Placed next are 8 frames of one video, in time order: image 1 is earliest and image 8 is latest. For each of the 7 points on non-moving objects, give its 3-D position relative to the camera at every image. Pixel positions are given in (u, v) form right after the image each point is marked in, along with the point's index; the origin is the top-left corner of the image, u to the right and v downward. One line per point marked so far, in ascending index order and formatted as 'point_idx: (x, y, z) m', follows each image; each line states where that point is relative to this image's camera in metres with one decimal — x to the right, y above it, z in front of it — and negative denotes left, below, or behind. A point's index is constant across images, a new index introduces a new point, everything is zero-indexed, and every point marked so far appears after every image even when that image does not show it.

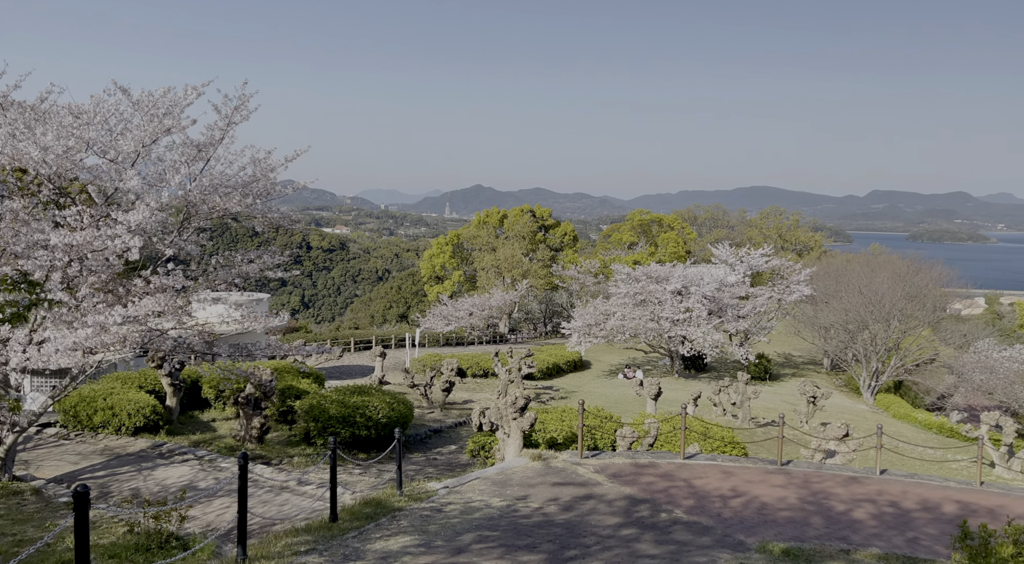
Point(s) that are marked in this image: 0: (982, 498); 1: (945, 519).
0: (+6.0, -2.8, +10.3) m
1: (+4.9, -2.7, +9.1) m
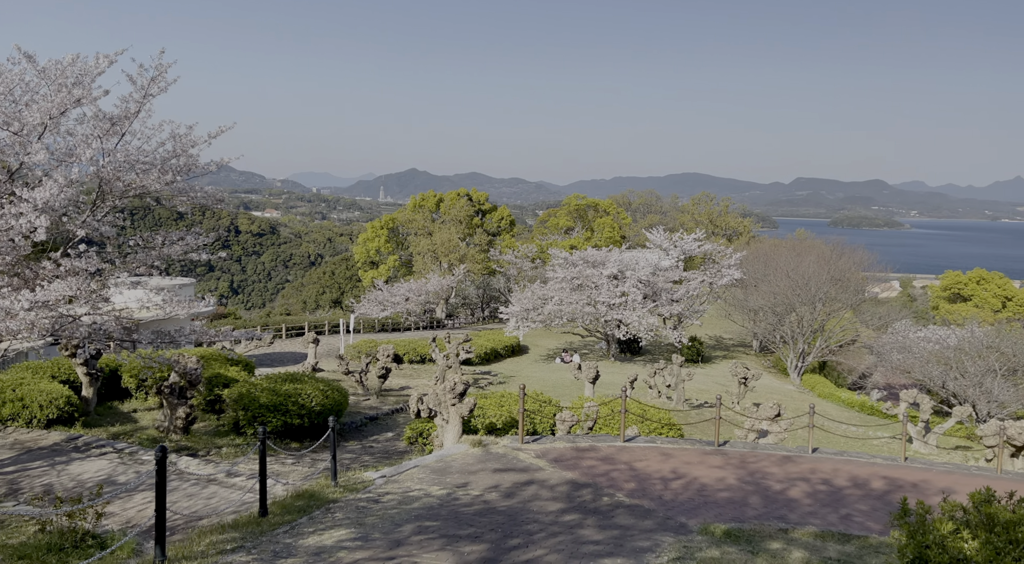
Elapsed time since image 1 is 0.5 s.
0: (+5.2, -2.5, +10.6) m
1: (+4.2, -2.5, +9.3) m
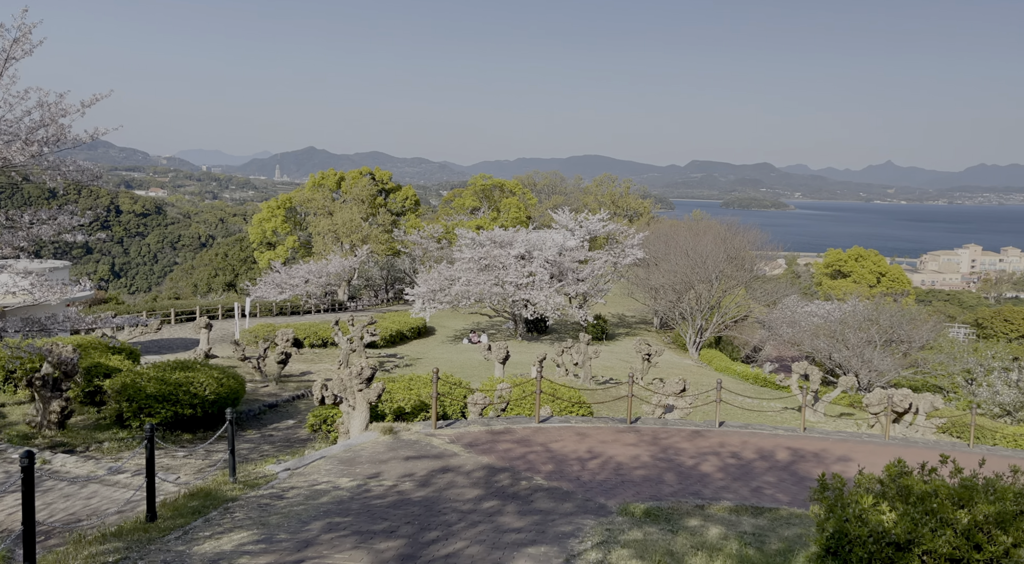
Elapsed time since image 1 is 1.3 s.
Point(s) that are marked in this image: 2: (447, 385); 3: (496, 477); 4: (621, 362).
0: (+4.0, -2.2, +10.9) m
1: (+3.2, -2.2, +9.5) m
2: (-0.9, -1.4, +11.0) m
3: (-0.1, -1.9, +7.7) m
4: (+2.6, -1.9, +18.8) m
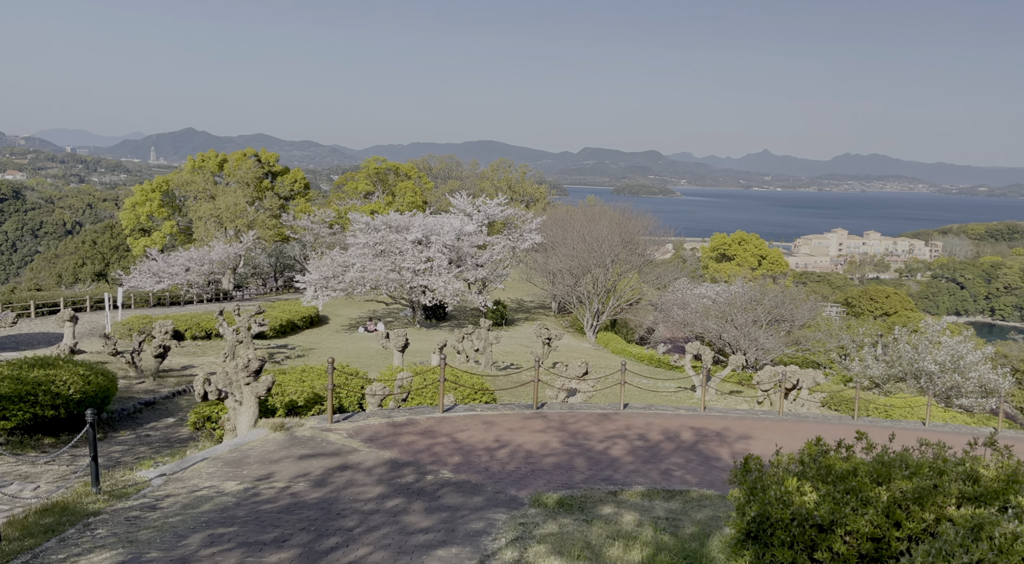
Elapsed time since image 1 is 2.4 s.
0: (+2.7, -1.9, +10.9) m
1: (+2.1, -1.9, +9.4) m
2: (-2.2, -1.2, +10.4) m
3: (-1.0, -1.7, +7.2) m
4: (+0.2, -1.5, +18.6) m
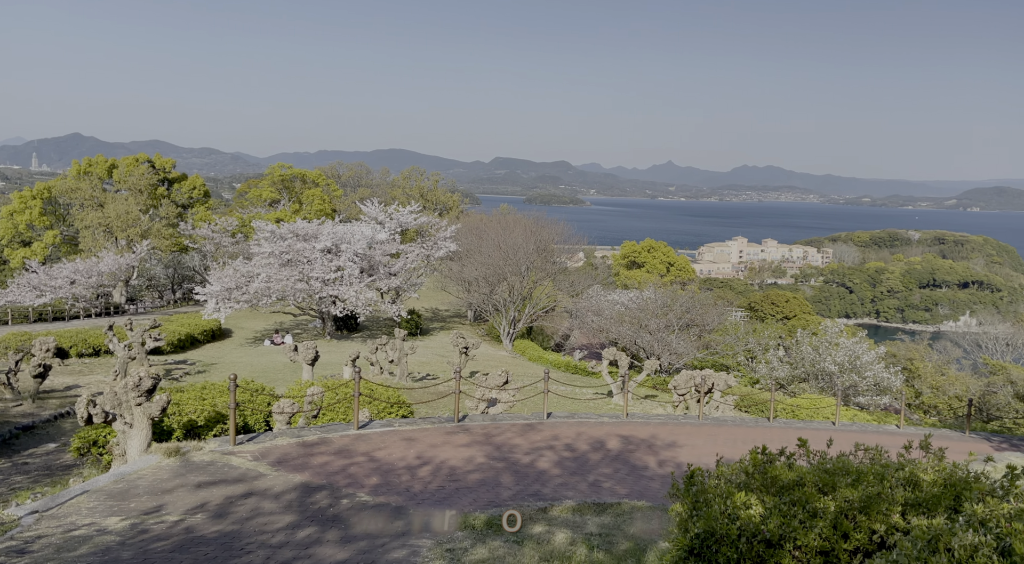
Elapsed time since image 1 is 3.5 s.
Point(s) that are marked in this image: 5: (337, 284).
0: (+1.7, -2.0, +10.7) m
1: (+1.2, -2.0, +9.1) m
2: (-3.2, -1.3, +9.6) m
3: (-1.6, -1.8, +6.6) m
4: (-1.7, -1.7, +18.0) m
5: (-4.2, 0.0, +19.0) m
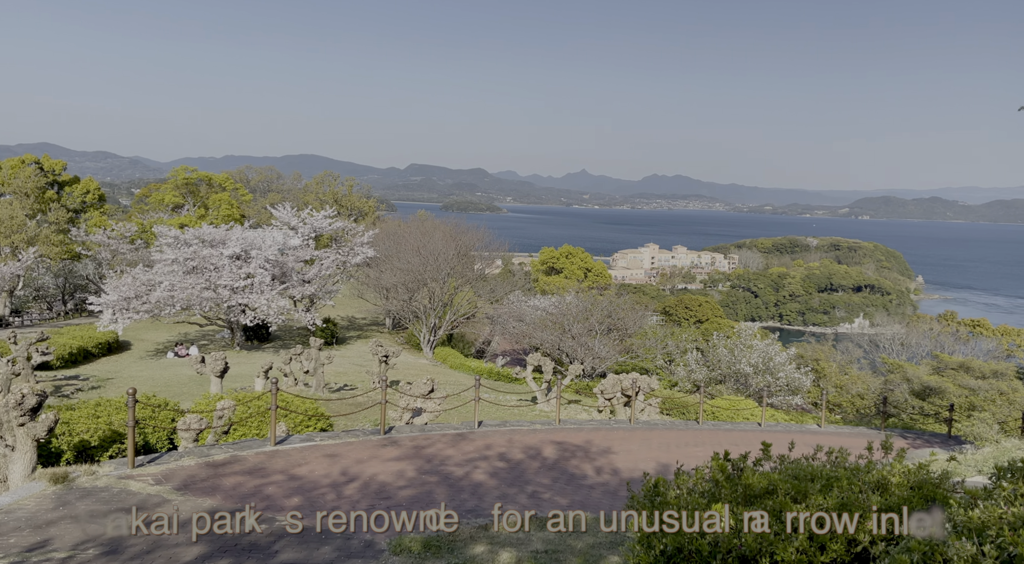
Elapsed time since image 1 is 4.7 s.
0: (+0.8, -2.0, +10.3) m
1: (+0.4, -2.0, +8.7) m
2: (-4.0, -1.4, +8.7) m
3: (-2.1, -1.8, +5.8) m
4: (-3.4, -1.8, +17.2) m
5: (-5.9, -0.2, +17.9) m
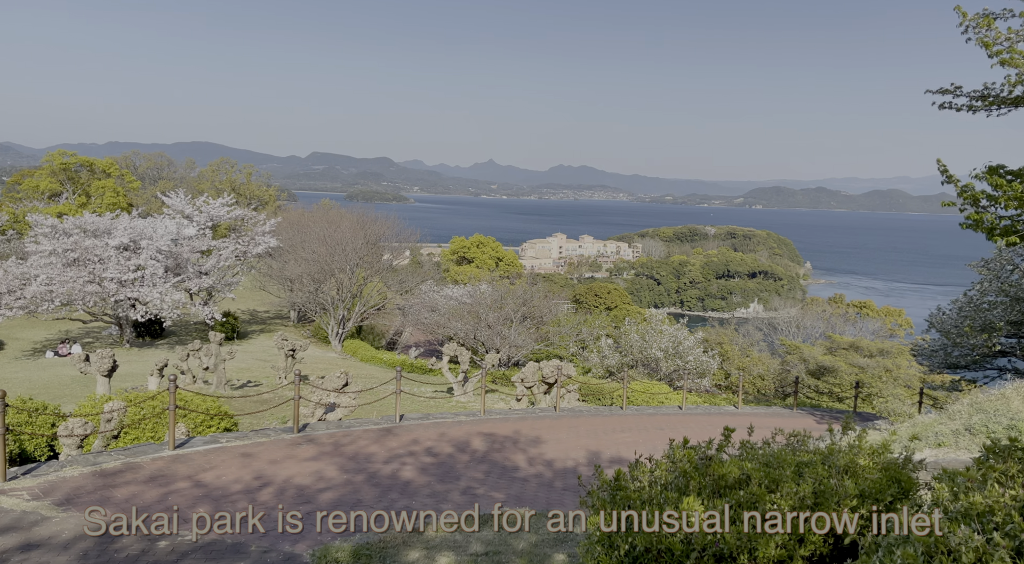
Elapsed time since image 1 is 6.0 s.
0: (-0.2, -1.8, +9.8) m
1: (-0.3, -1.8, +8.2) m
2: (-4.7, -1.3, +7.6) m
3: (-2.5, -1.7, +5.0) m
4: (-5.1, -1.6, +16.2) m
5: (-7.8, 0.0, +16.6) m
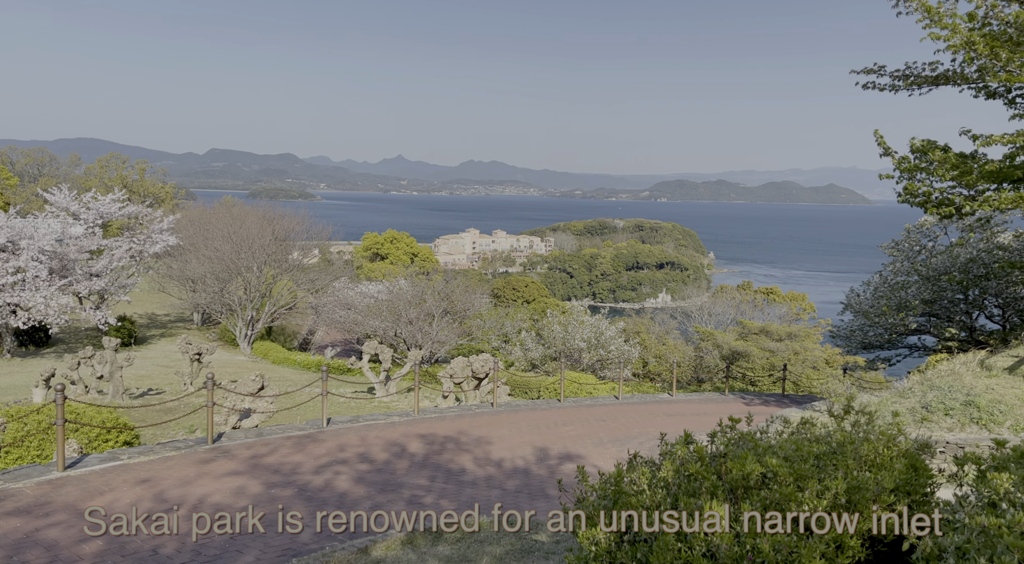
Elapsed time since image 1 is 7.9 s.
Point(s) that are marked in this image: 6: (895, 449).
0: (-0.9, -1.6, +9.0) m
1: (-0.8, -1.6, +7.3) m
2: (-5.1, -1.2, +6.3) m
3: (-2.6, -1.6, +4.0) m
4: (-6.5, -1.6, +14.8) m
5: (-9.2, -0.1, +14.9) m
6: (+1.9, -0.8, +4.0) m
